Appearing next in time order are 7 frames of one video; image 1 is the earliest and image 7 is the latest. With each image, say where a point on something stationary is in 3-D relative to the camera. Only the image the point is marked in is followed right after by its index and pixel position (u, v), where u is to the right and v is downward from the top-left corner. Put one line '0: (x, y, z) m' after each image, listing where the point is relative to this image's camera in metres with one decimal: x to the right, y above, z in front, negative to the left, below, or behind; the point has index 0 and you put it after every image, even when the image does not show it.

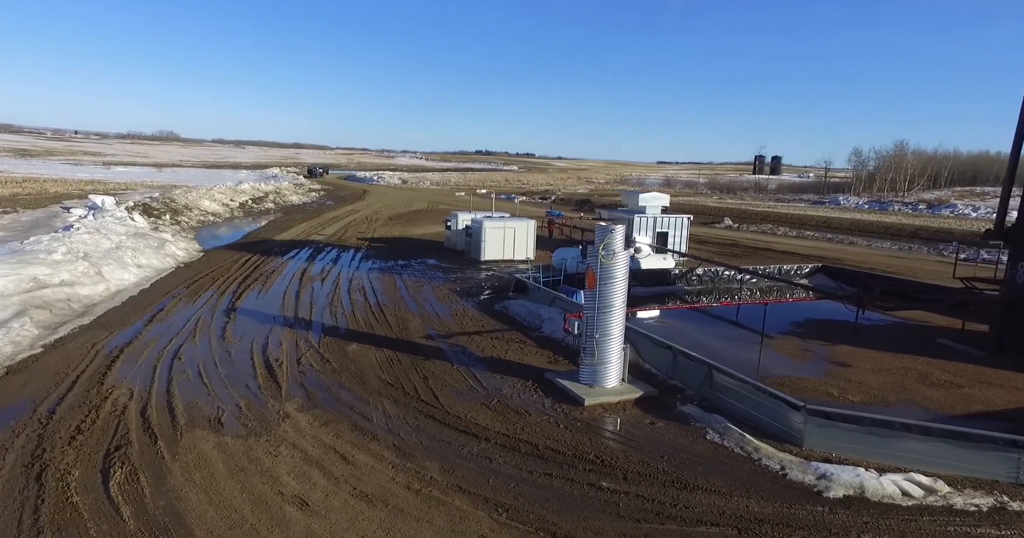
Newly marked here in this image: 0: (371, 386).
0: (-1.9, -1.6, +8.7) m
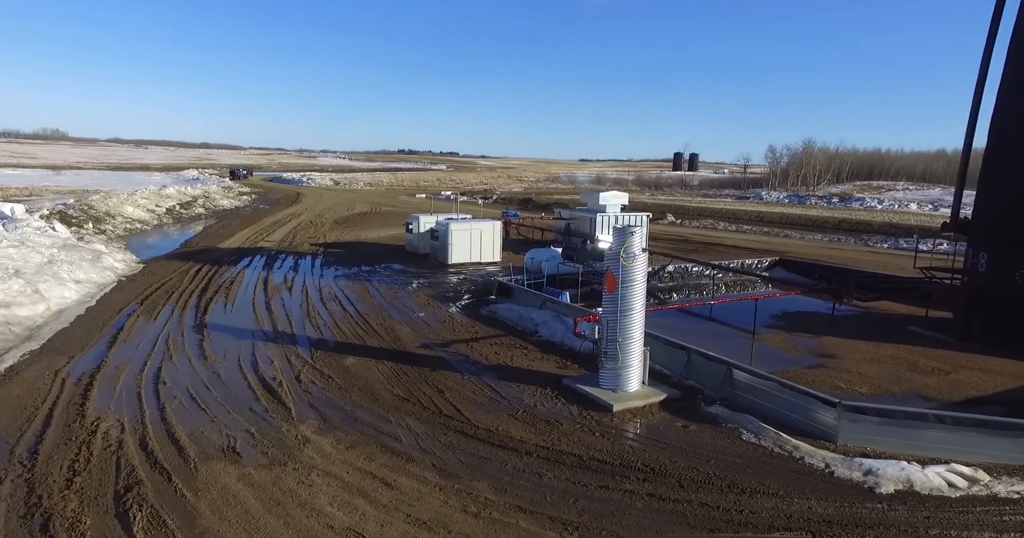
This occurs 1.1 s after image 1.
0: (-1.7, -1.8, +8.2) m
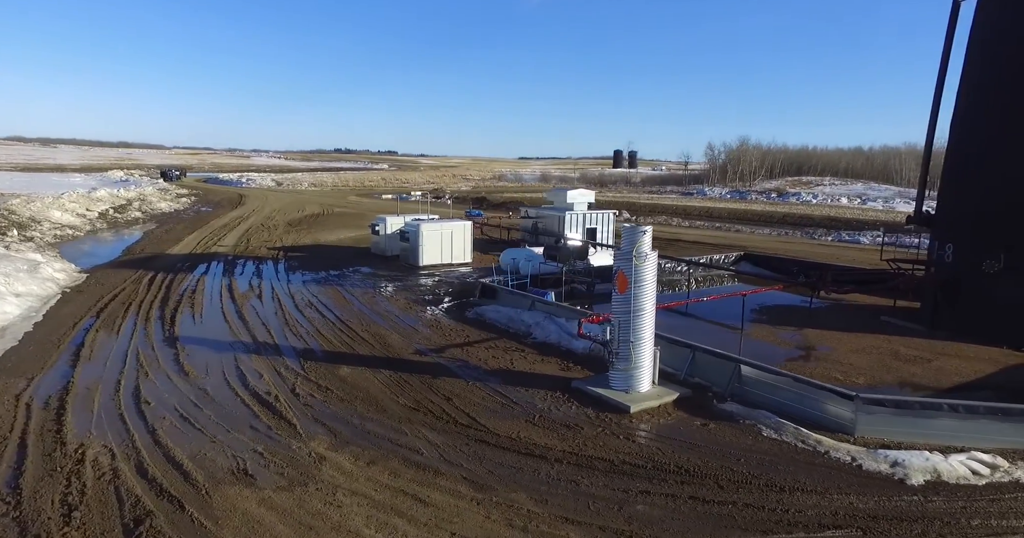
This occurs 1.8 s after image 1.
0: (-1.5, -1.8, +7.9) m
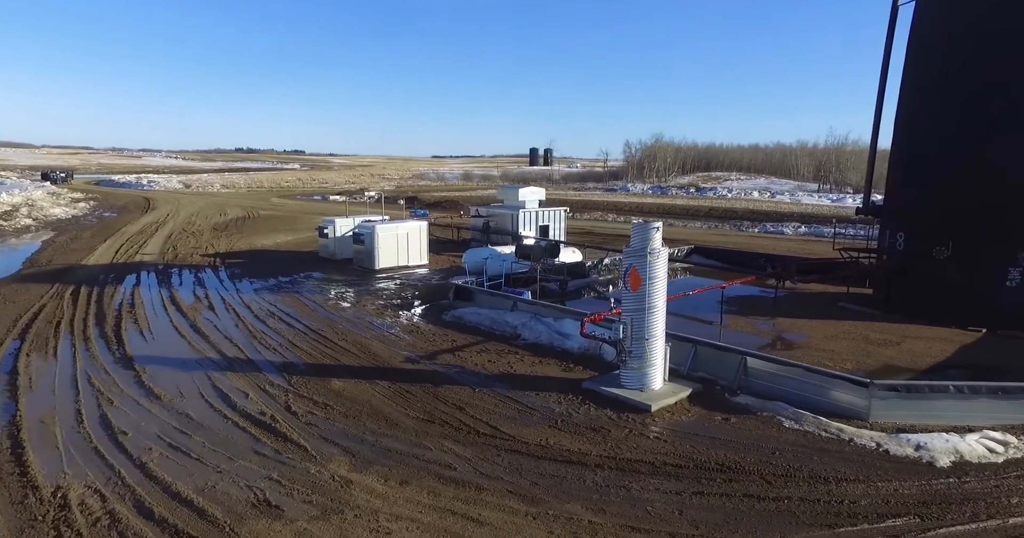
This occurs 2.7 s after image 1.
0: (-1.2, -1.9, +7.4) m
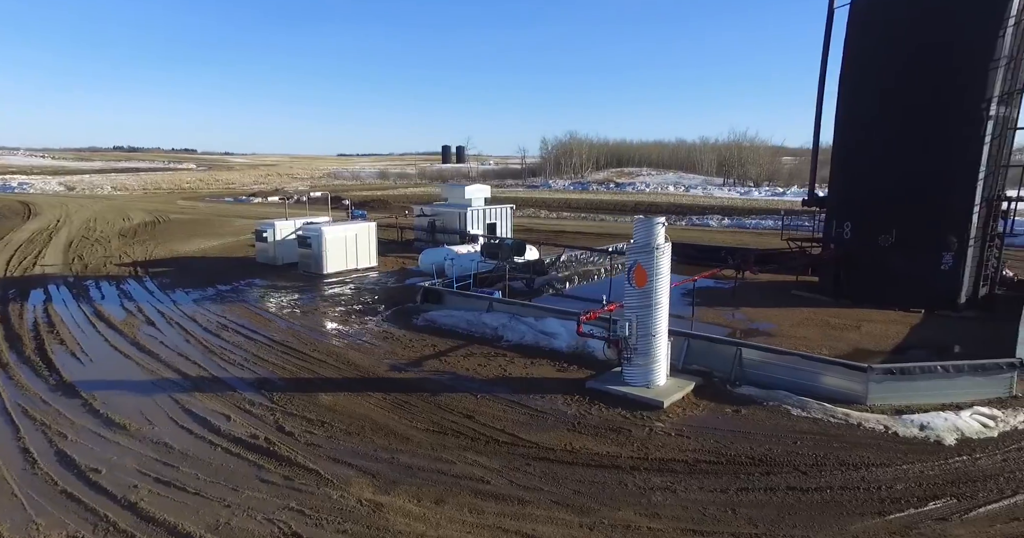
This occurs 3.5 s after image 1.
0: (-1.0, -1.9, +7.0) m
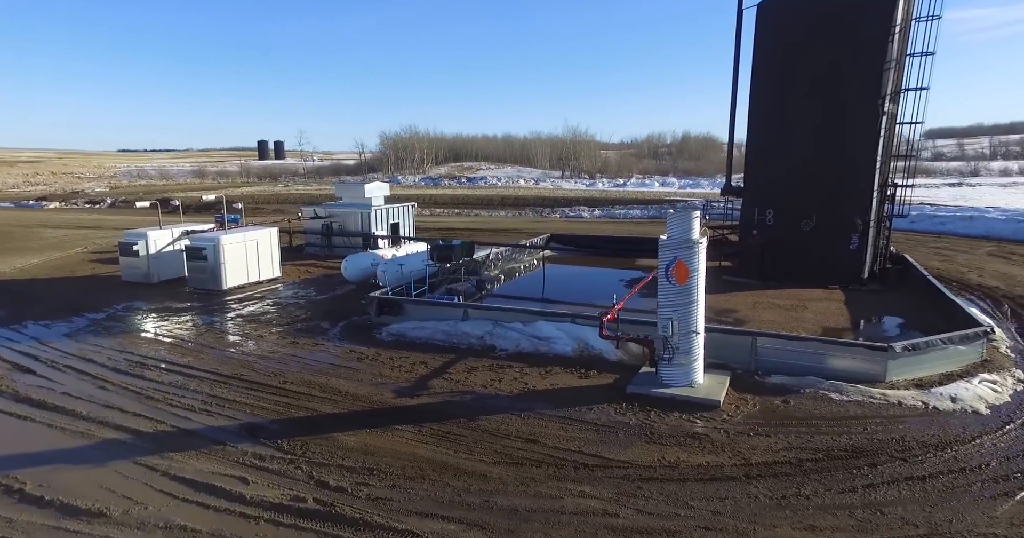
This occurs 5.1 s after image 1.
0: (-0.1, -2.1, +6.2) m
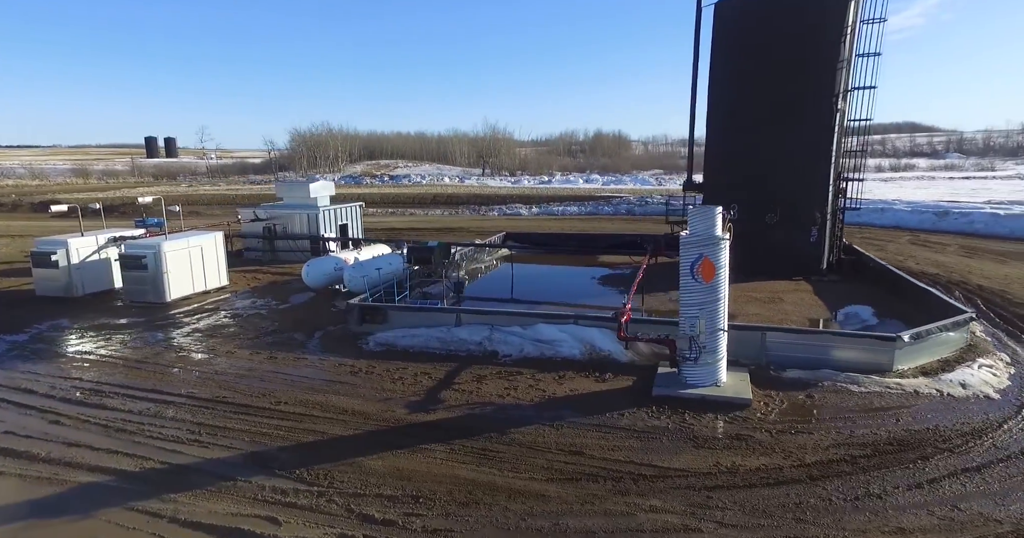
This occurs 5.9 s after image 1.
0: (+0.4, -2.1, +5.8) m
